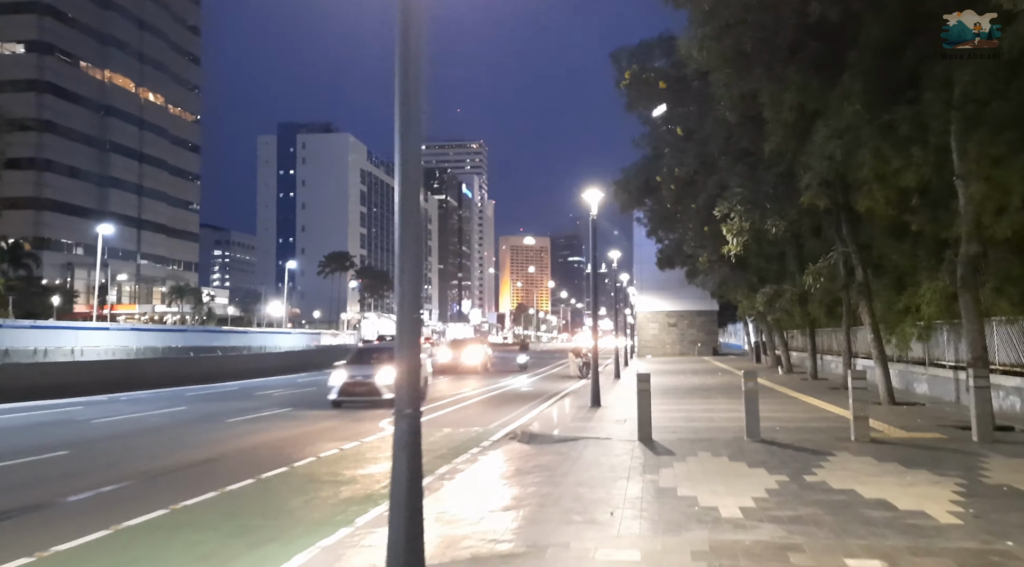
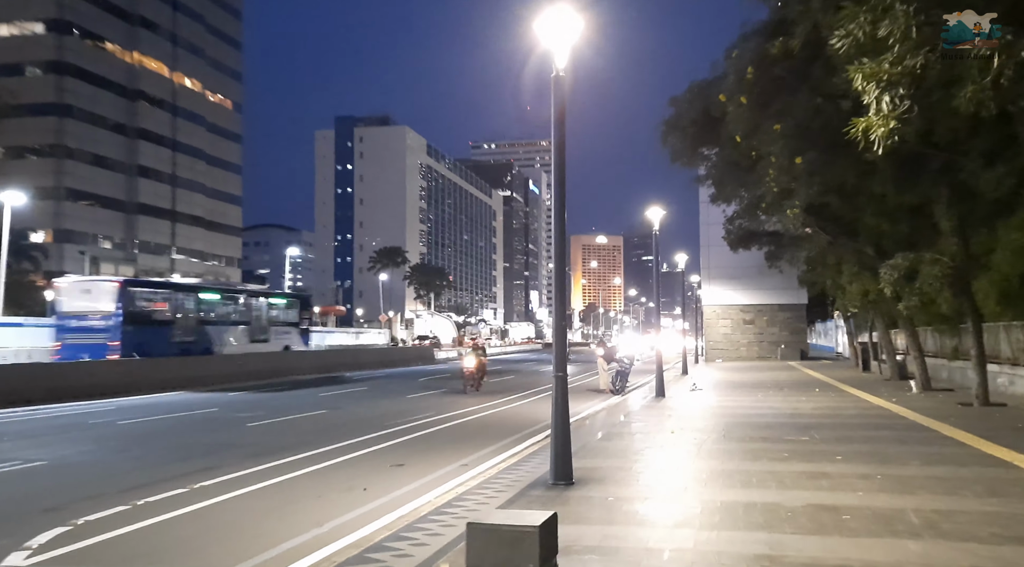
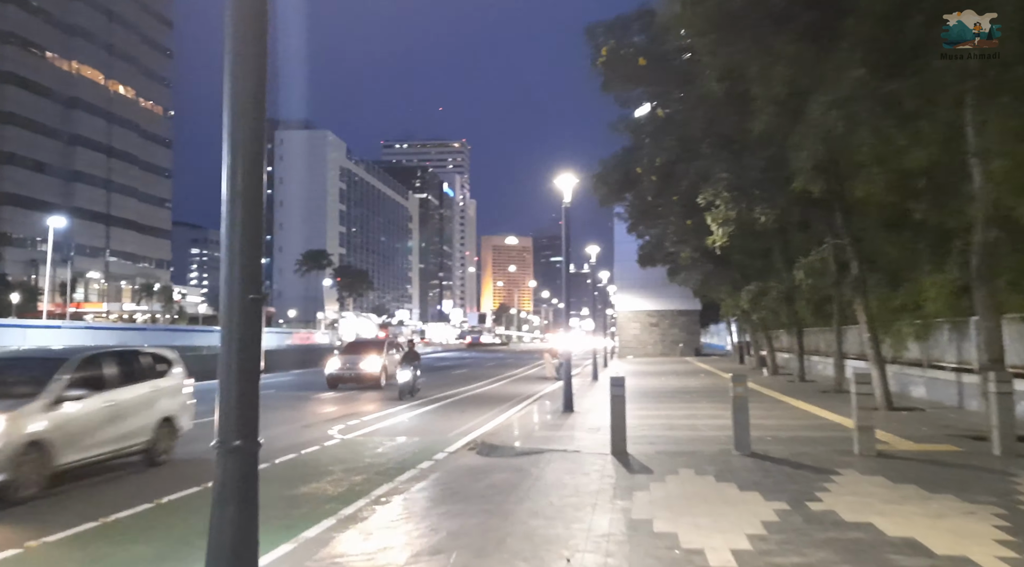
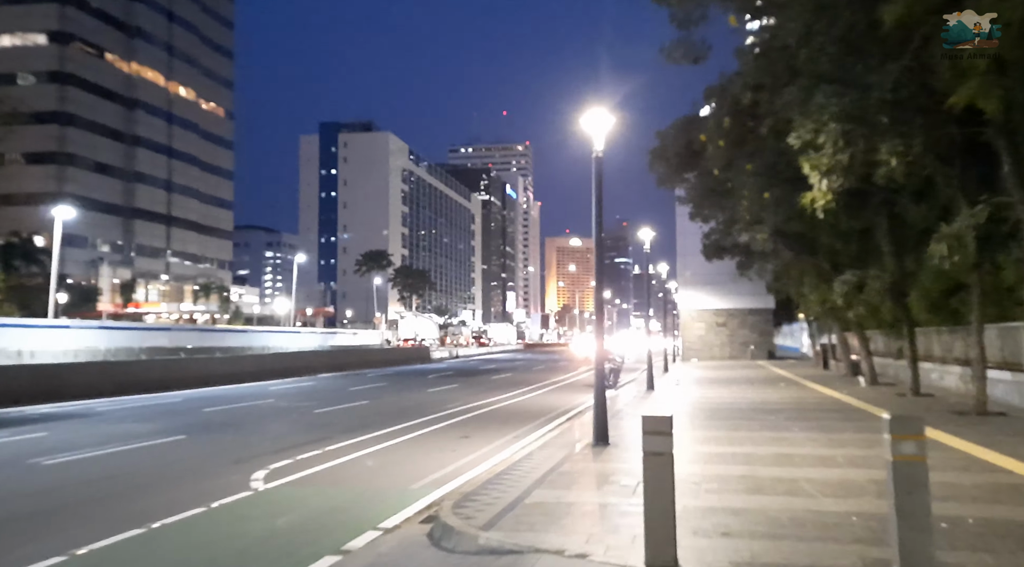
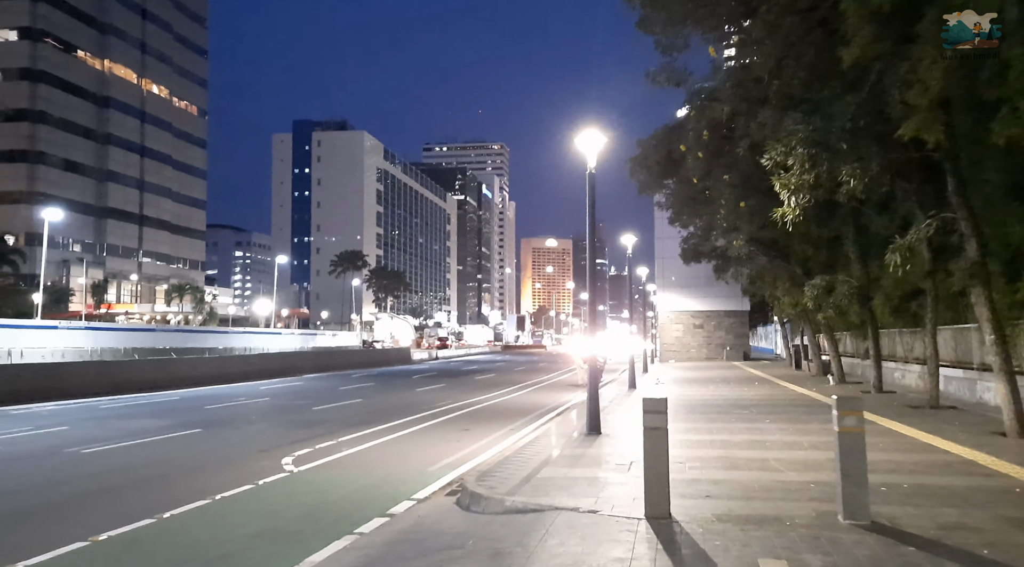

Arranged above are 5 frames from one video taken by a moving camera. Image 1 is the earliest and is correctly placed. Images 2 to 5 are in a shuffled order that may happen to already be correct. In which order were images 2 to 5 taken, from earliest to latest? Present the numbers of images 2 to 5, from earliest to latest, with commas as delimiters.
3, 5, 4, 2
